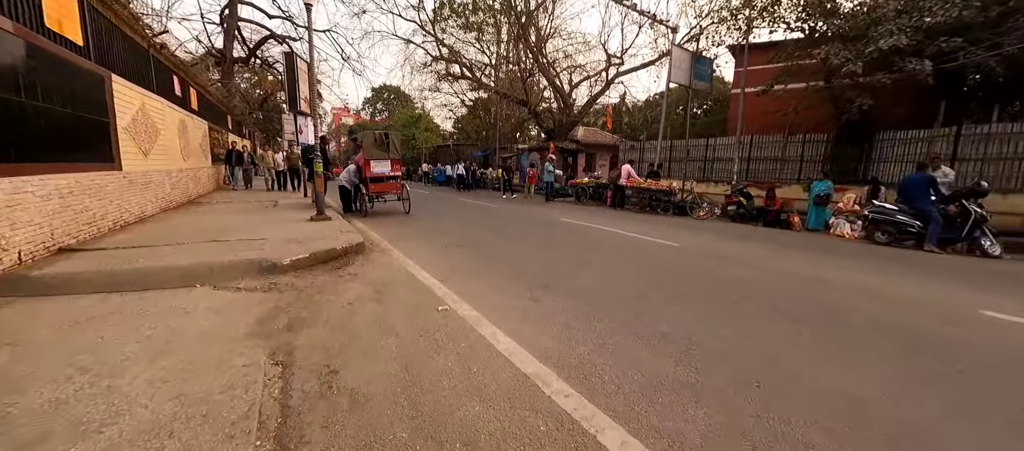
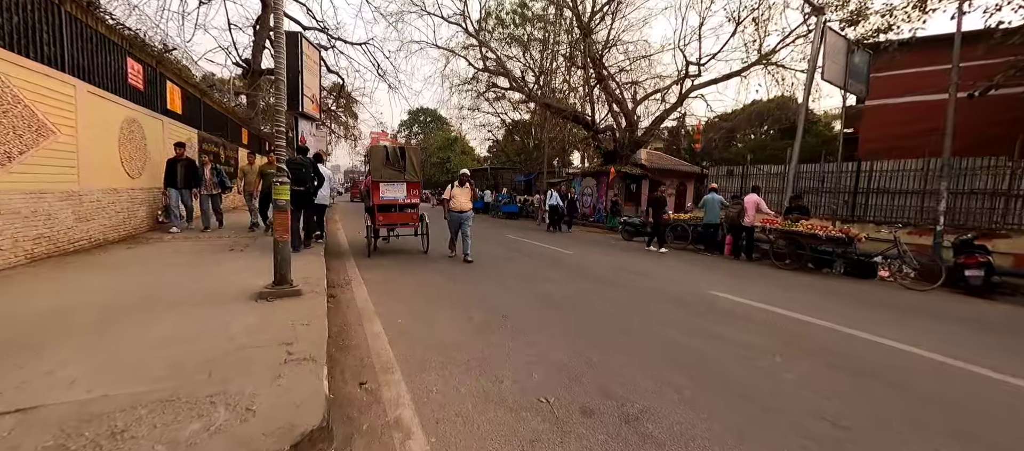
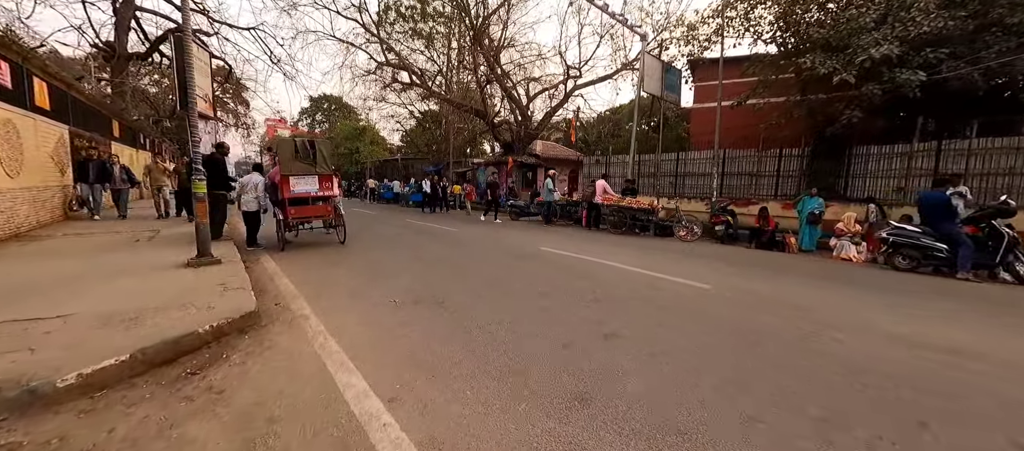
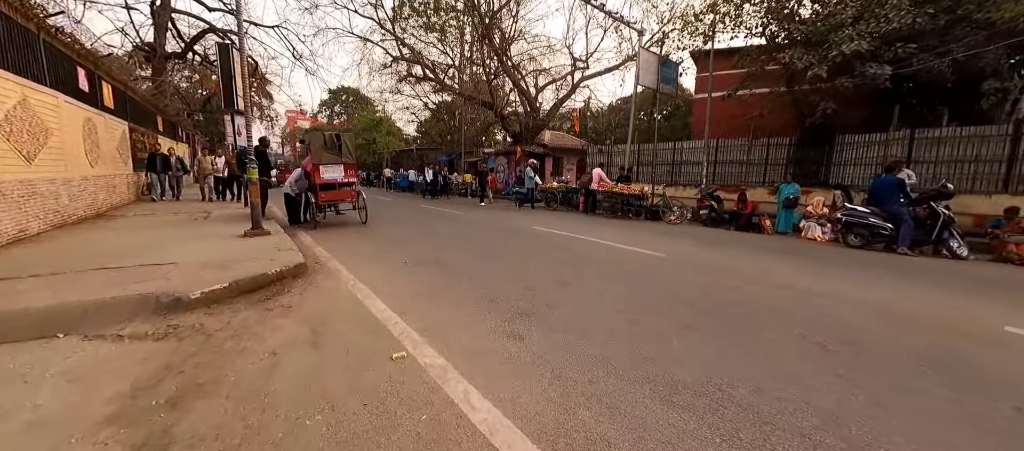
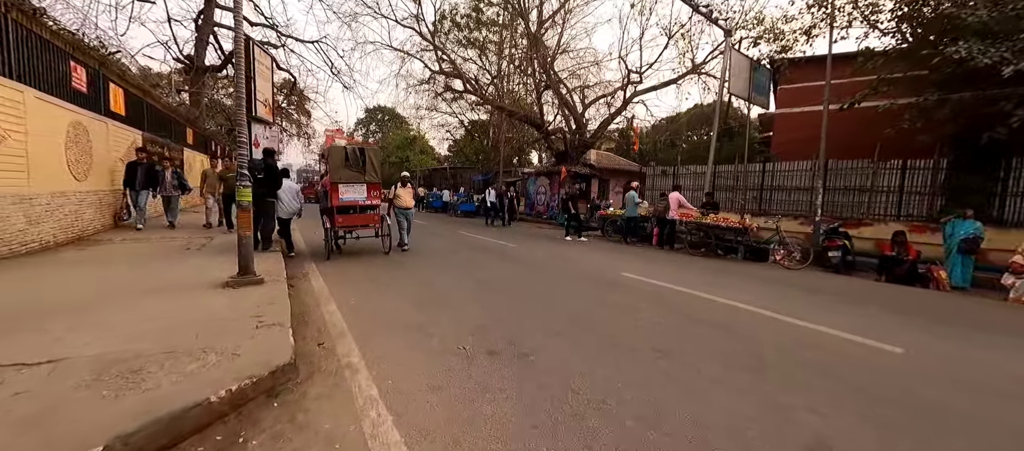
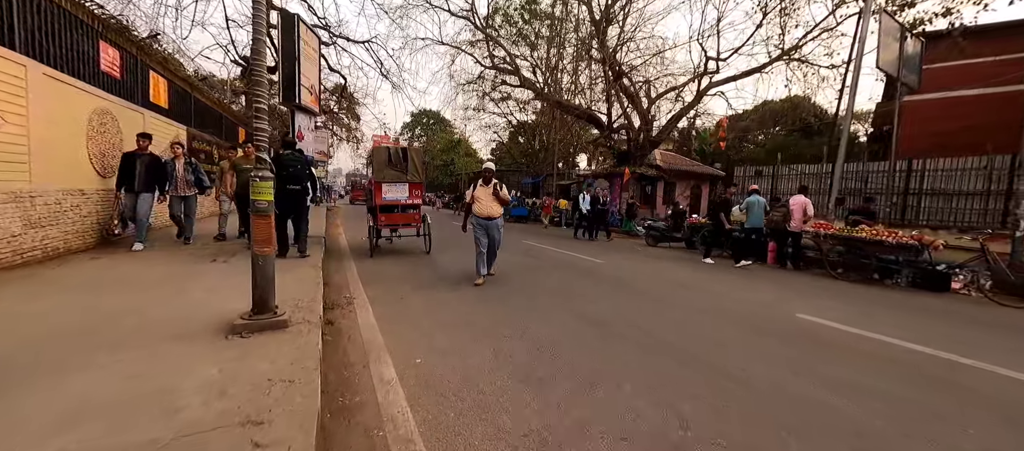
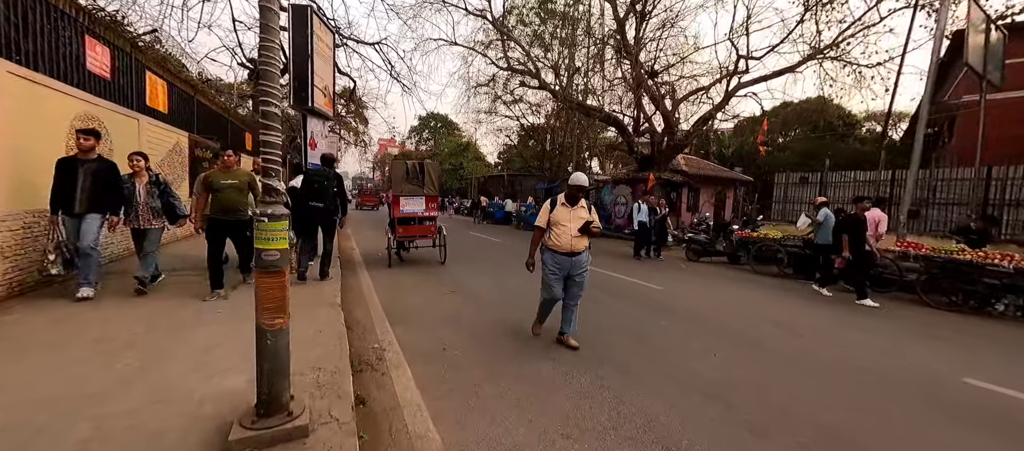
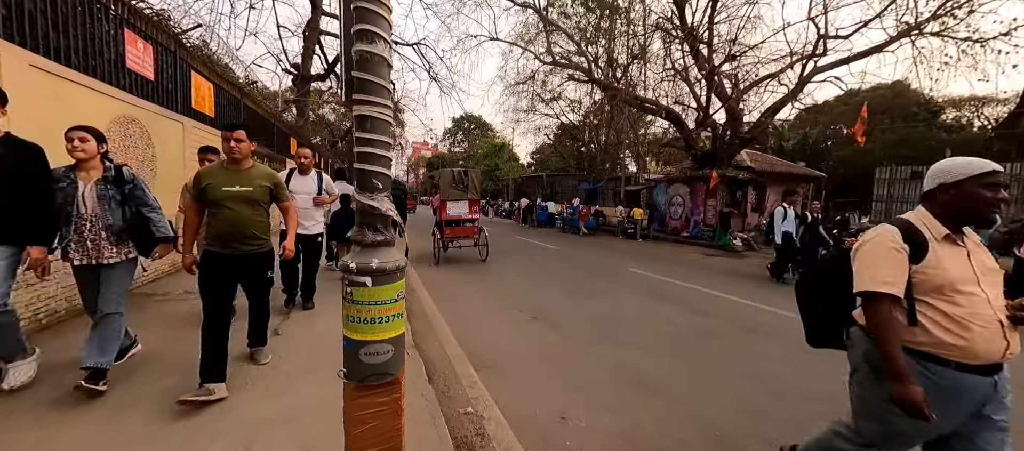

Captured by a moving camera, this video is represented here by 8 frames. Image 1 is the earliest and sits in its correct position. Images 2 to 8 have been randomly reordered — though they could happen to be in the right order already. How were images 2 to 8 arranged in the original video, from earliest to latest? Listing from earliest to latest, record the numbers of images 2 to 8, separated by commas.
4, 3, 5, 2, 6, 7, 8
